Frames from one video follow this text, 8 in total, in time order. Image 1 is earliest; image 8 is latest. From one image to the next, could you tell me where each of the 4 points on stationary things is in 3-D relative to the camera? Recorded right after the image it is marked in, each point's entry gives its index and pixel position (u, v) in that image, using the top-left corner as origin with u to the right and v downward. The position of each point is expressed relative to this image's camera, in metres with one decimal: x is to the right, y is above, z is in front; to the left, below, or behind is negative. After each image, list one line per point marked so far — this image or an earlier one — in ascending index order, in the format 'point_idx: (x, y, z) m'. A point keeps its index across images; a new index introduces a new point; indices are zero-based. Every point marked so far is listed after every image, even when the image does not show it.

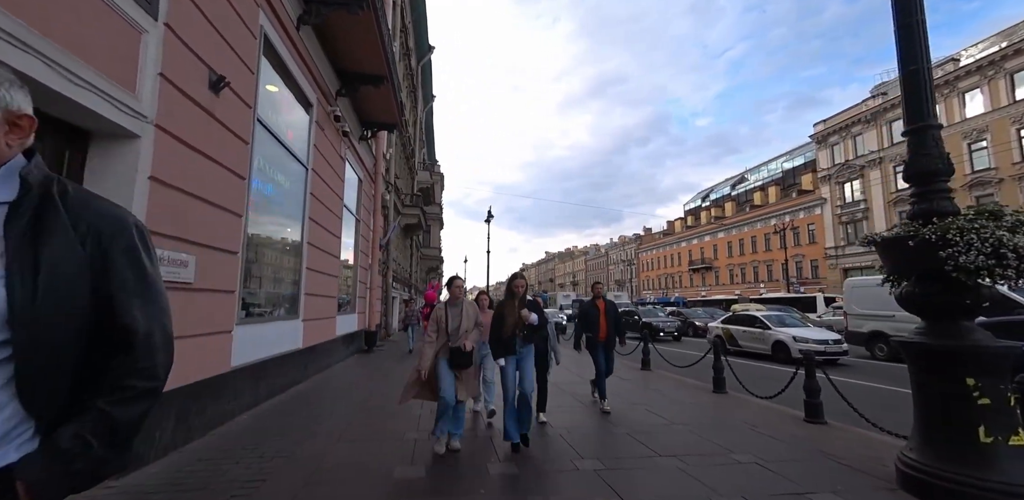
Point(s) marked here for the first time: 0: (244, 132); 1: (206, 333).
0: (-3.7, +1.6, +5.6) m
1: (-3.6, -1.0, +4.8) m
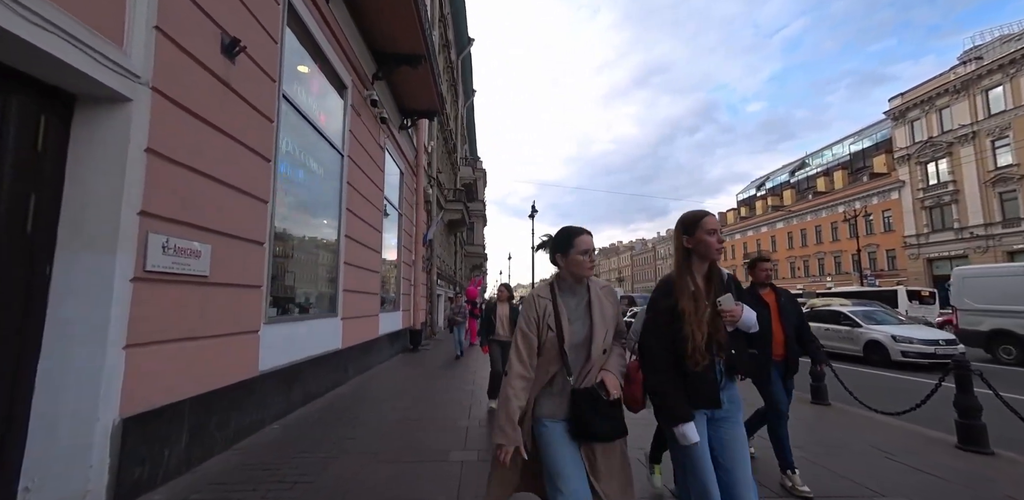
0: (-3.0, +1.7, +5.0) m
1: (-2.9, -0.9, +4.2) m
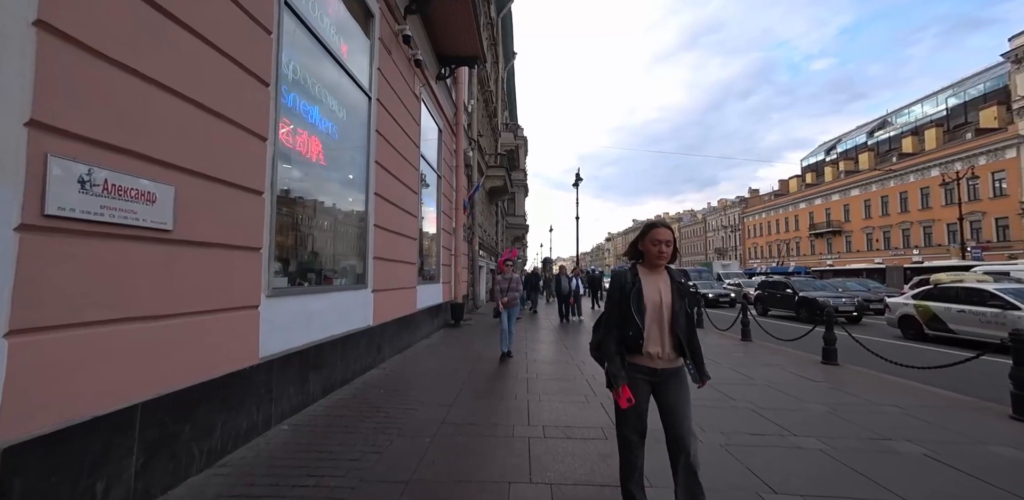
0: (-2.3, +2.2, +3.7) m
1: (-2.3, -0.5, +3.1) m
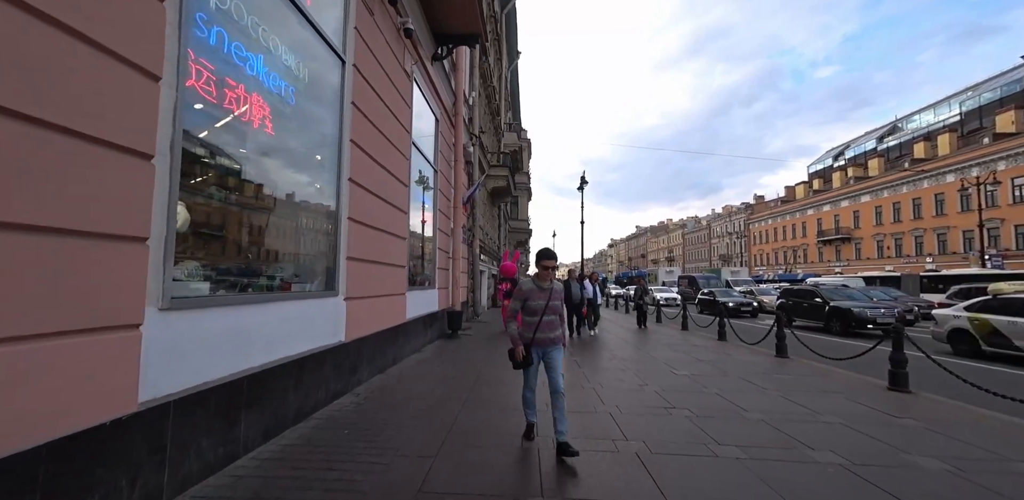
0: (-2.2, +2.2, +2.5) m
1: (-2.2, -0.4, +1.9) m
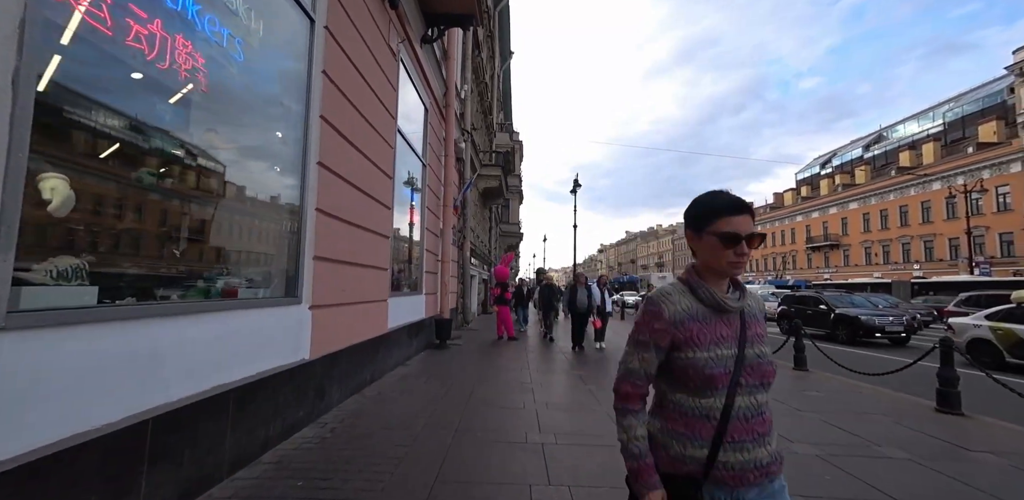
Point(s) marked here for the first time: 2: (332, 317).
0: (-2.1, +2.3, +1.6) m
1: (-2.1, -0.3, +0.9) m
2: (-2.3, -0.9, +5.2) m
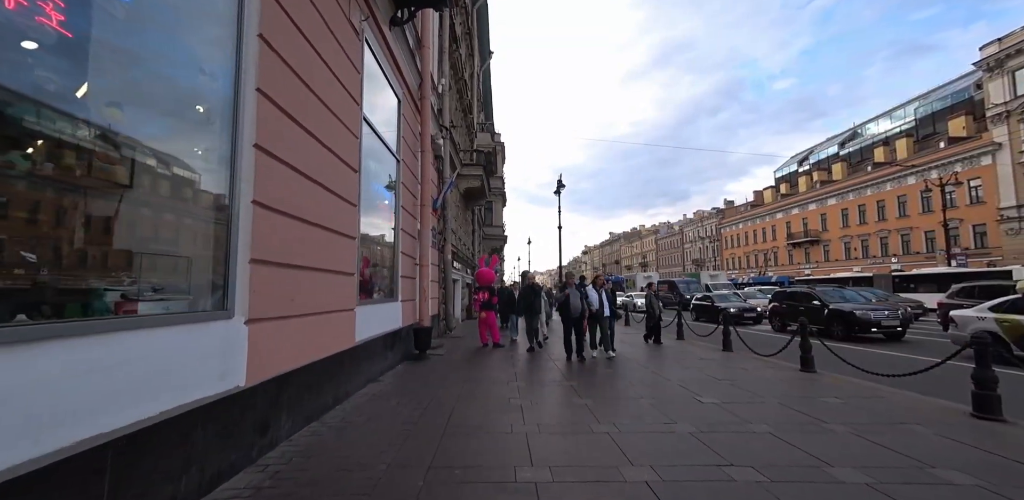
0: (-2.3, +2.3, +0.7) m
1: (-2.2, -0.3, 0.0) m
2: (-2.4, -0.9, +4.3) m
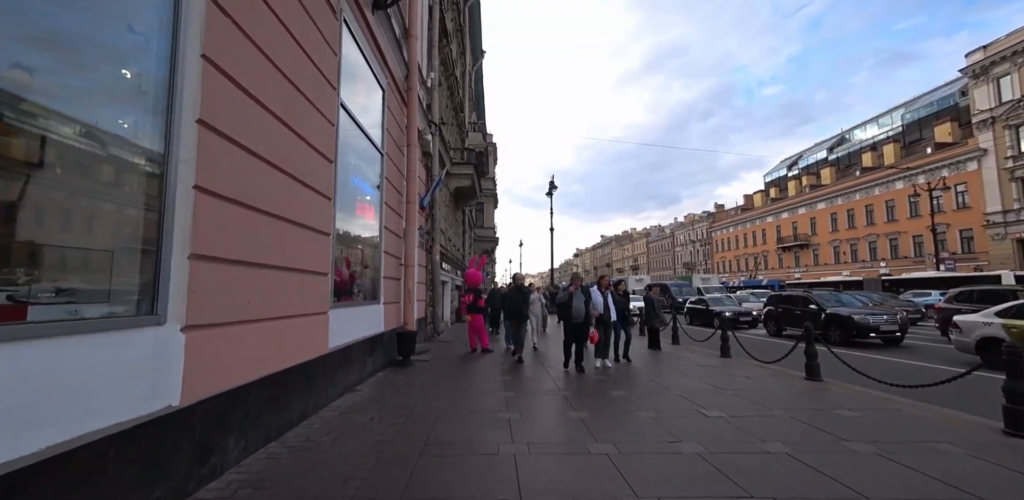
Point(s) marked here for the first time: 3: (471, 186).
0: (-2.3, +2.4, +0.2) m
1: (-2.2, -0.2, -0.6) m
2: (-2.5, -0.8, +3.7) m
3: (-2.0, +3.1, +19.7) m
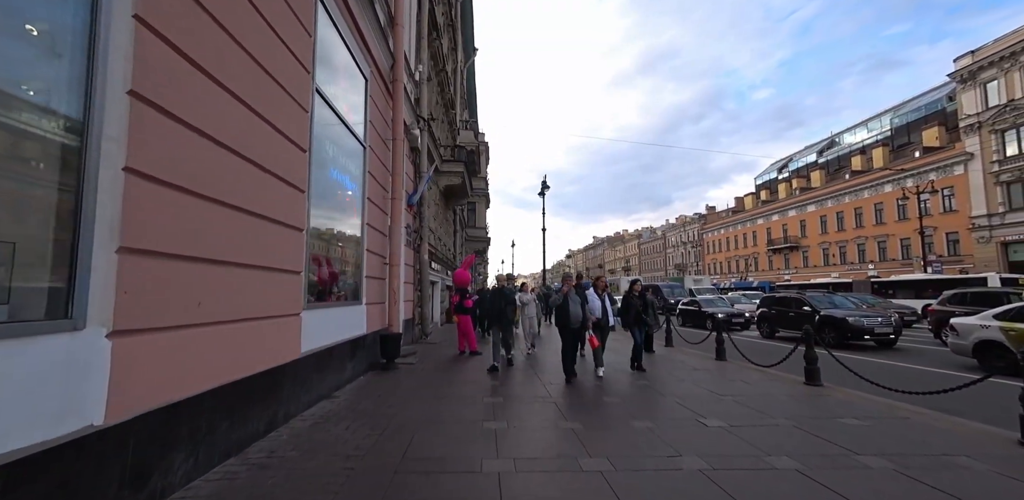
0: (-2.3, +2.4, -0.3) m
1: (-2.2, -0.2, -1.0) m
2: (-2.7, -0.8, +3.3) m
3: (-2.4, +3.1, +19.2) m
